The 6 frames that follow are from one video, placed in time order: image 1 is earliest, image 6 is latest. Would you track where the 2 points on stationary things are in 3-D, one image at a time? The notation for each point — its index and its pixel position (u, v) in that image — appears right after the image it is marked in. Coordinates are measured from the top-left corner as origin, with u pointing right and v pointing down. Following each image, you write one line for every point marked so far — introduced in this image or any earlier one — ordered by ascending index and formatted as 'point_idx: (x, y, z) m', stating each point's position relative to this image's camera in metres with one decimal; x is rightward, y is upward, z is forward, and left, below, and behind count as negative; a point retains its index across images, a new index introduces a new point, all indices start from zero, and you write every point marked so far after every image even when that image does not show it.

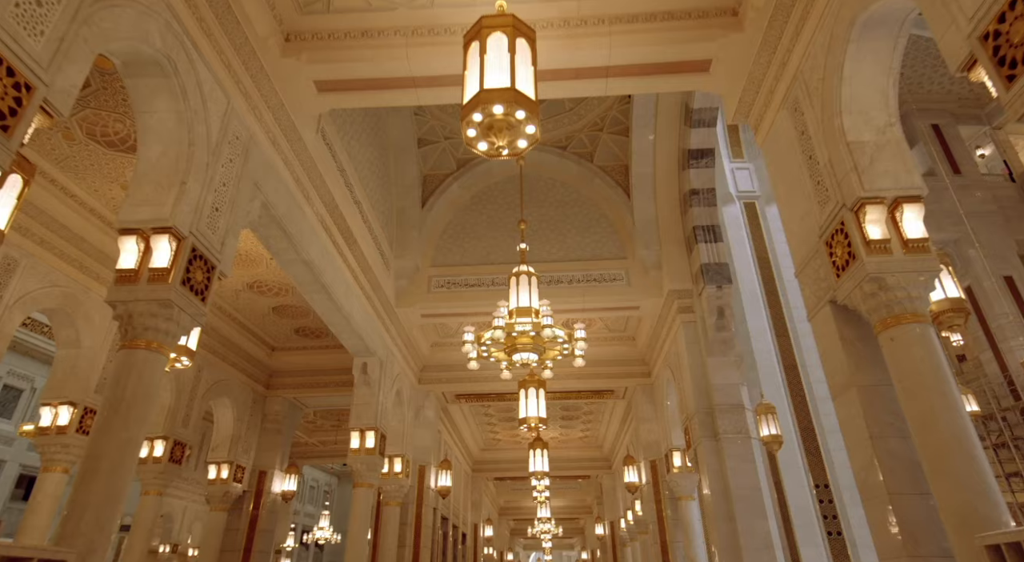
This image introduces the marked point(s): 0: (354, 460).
0: (-2.1, -2.4, +8.4) m
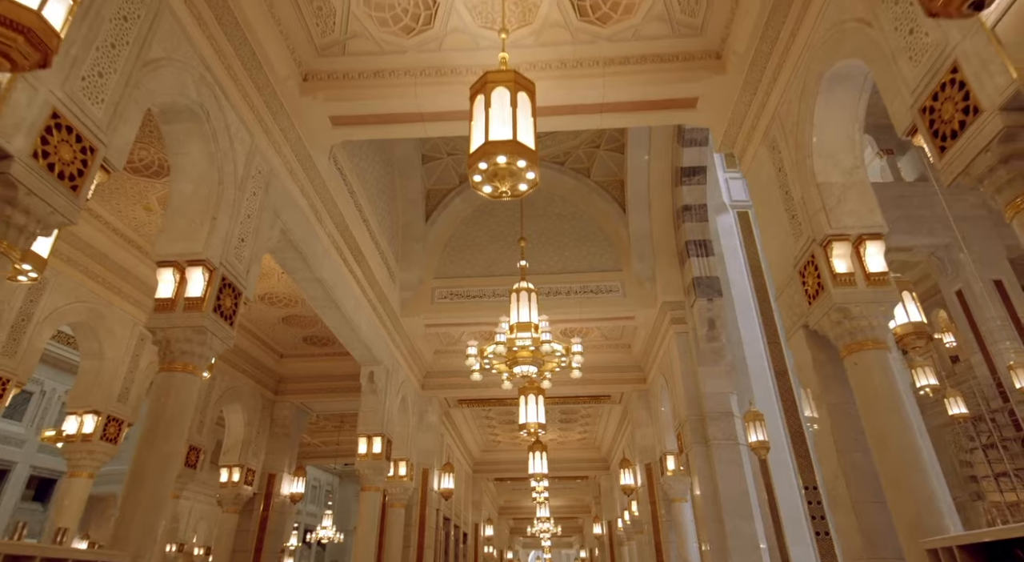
0: (-2.1, -2.6, +8.8) m
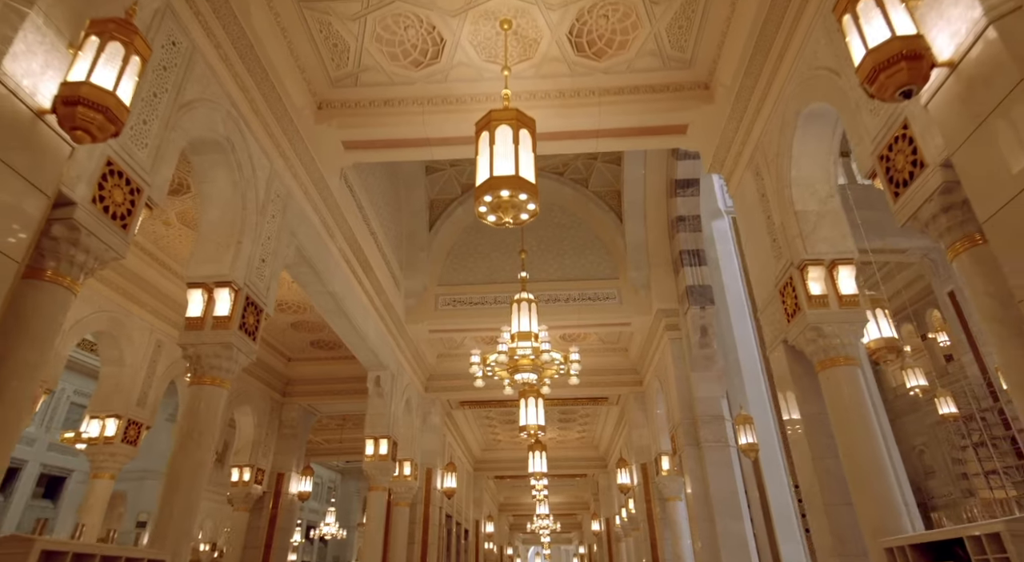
0: (-2.1, -2.7, +9.2) m
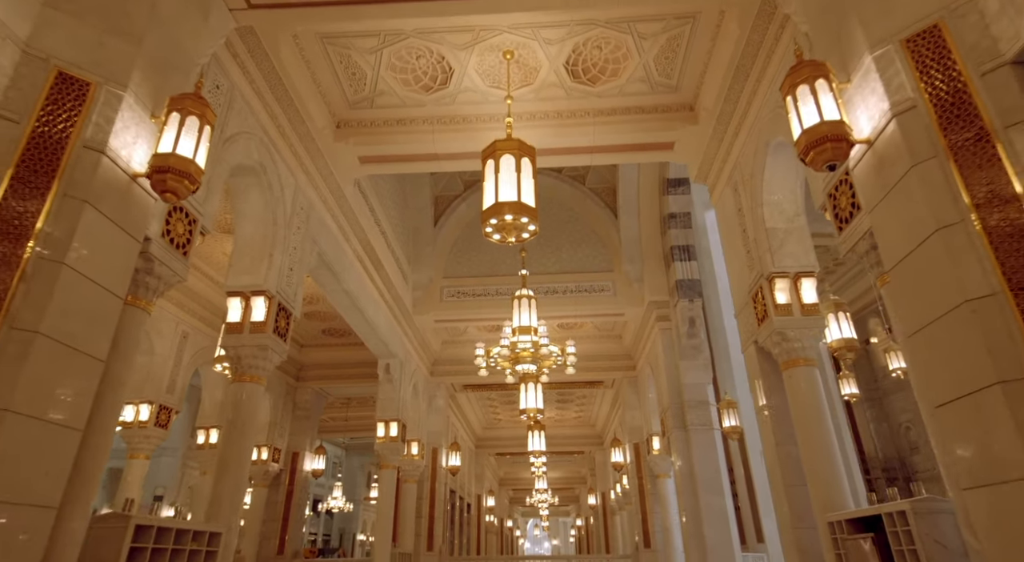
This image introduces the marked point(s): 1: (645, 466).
0: (-2.1, -2.6, +9.9) m
1: (+2.5, -3.5, +11.8) m
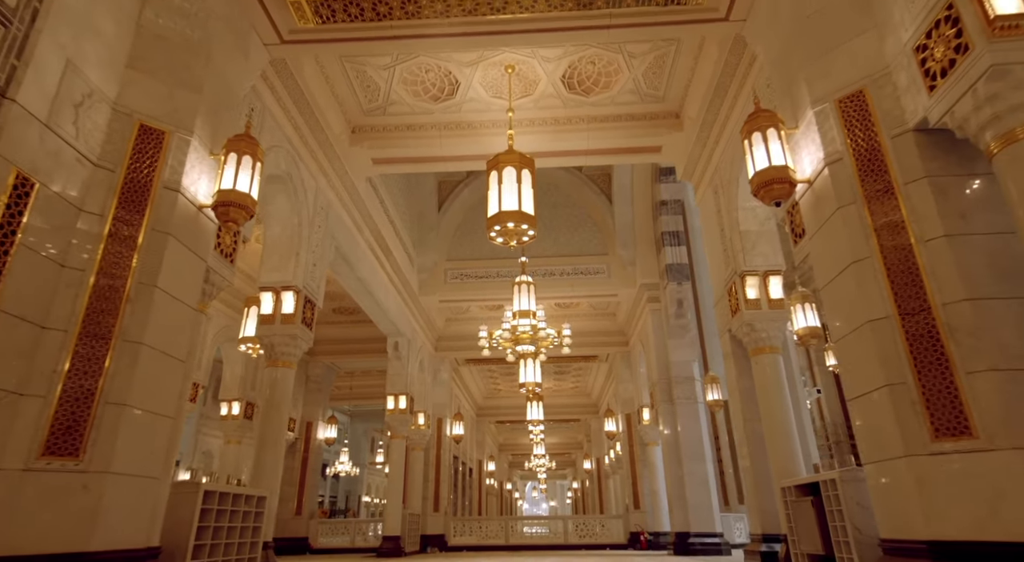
0: (-2.1, -2.3, +10.7) m
1: (+2.5, -3.1, +12.6) m
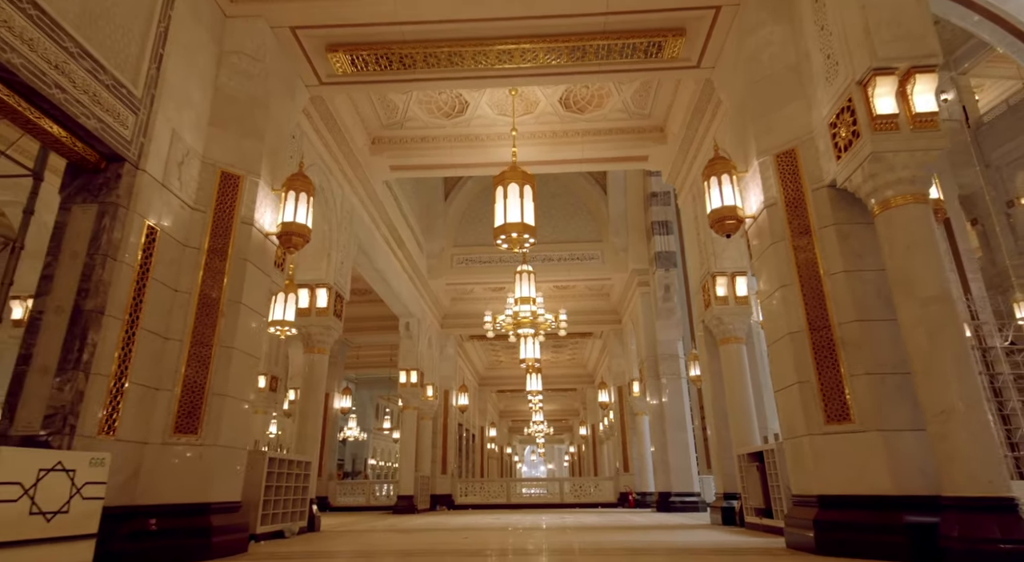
0: (-2.1, -2.1, +11.8) m
1: (+2.5, -2.7, +13.7) m
